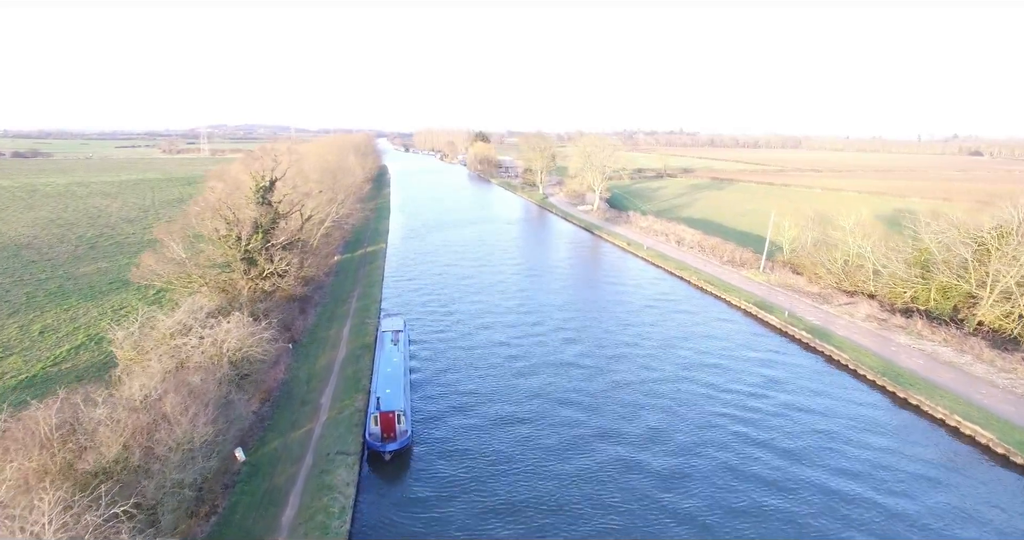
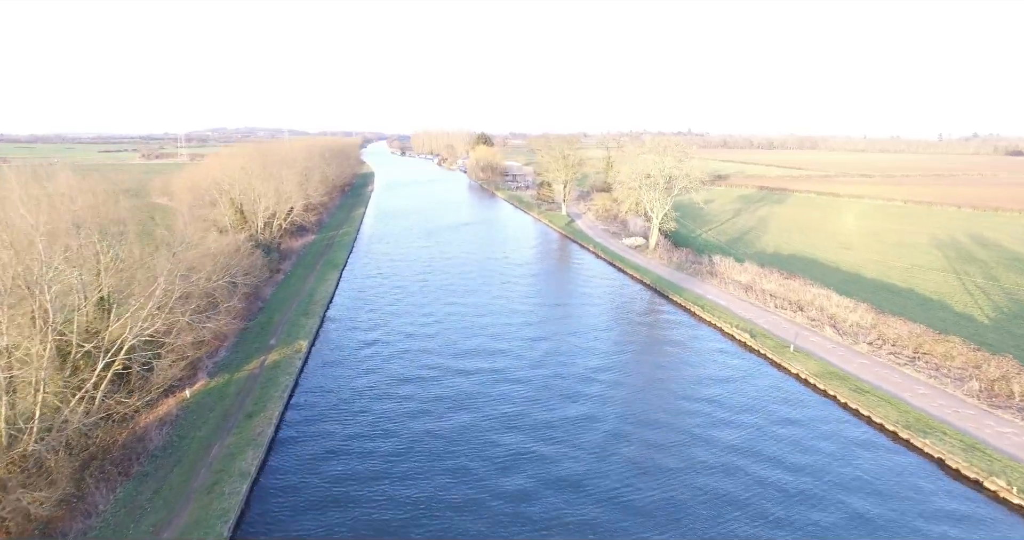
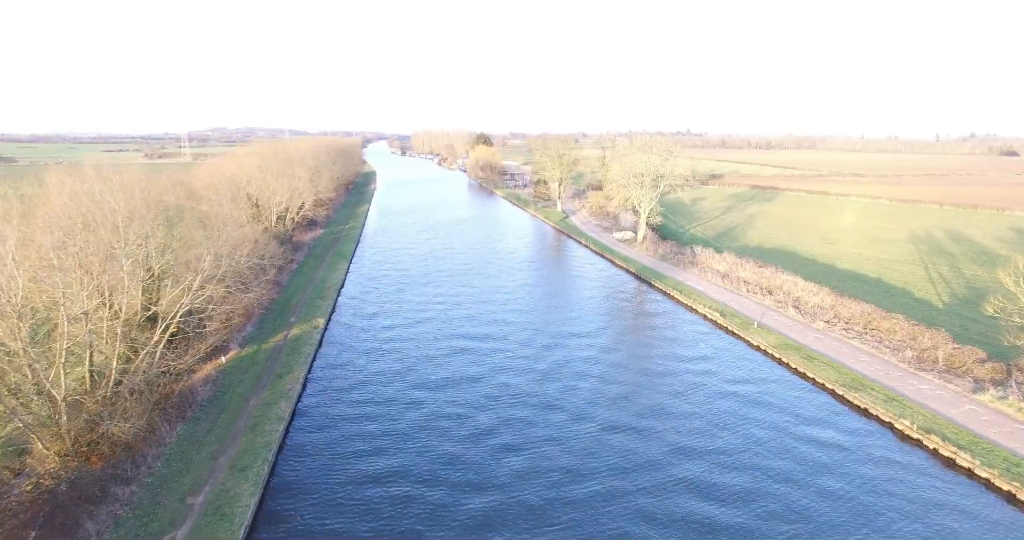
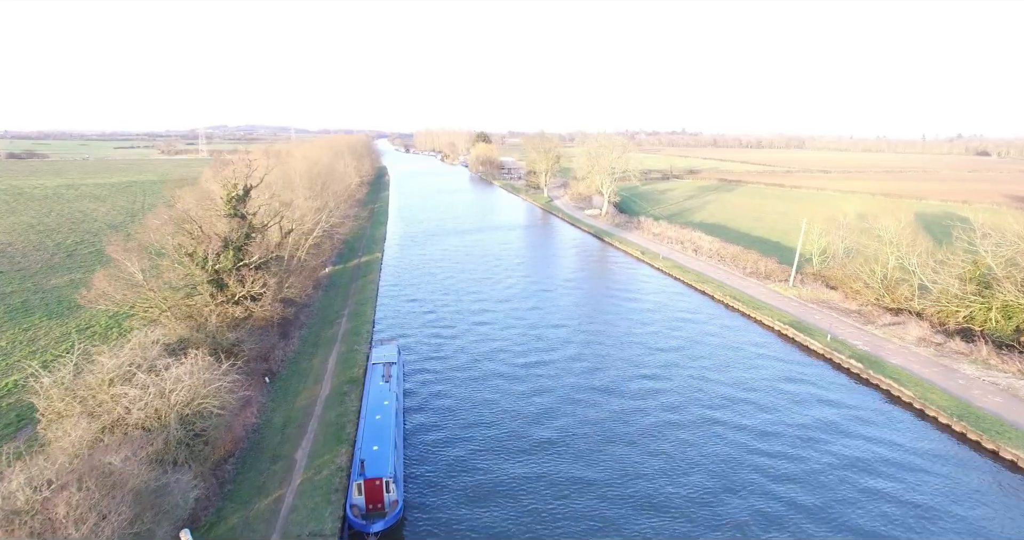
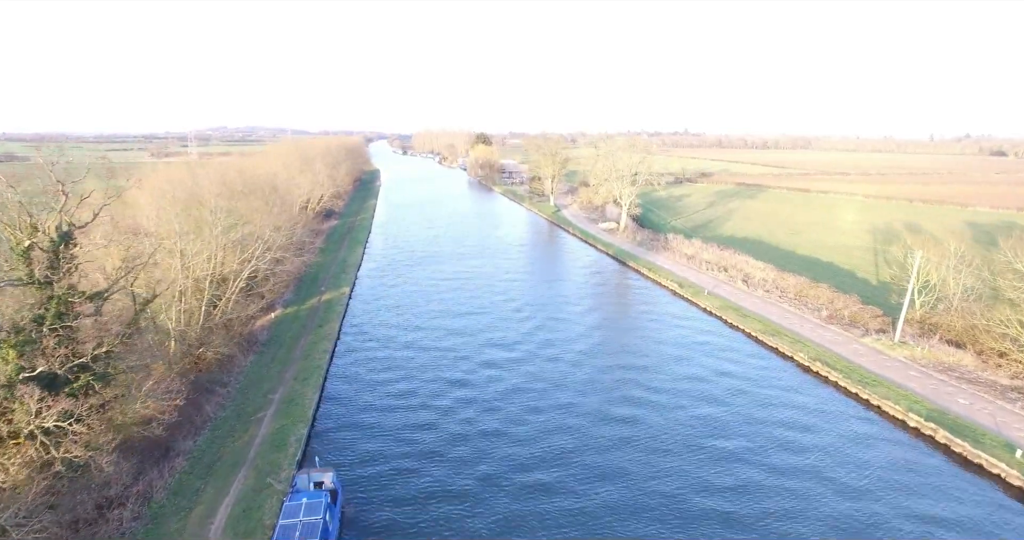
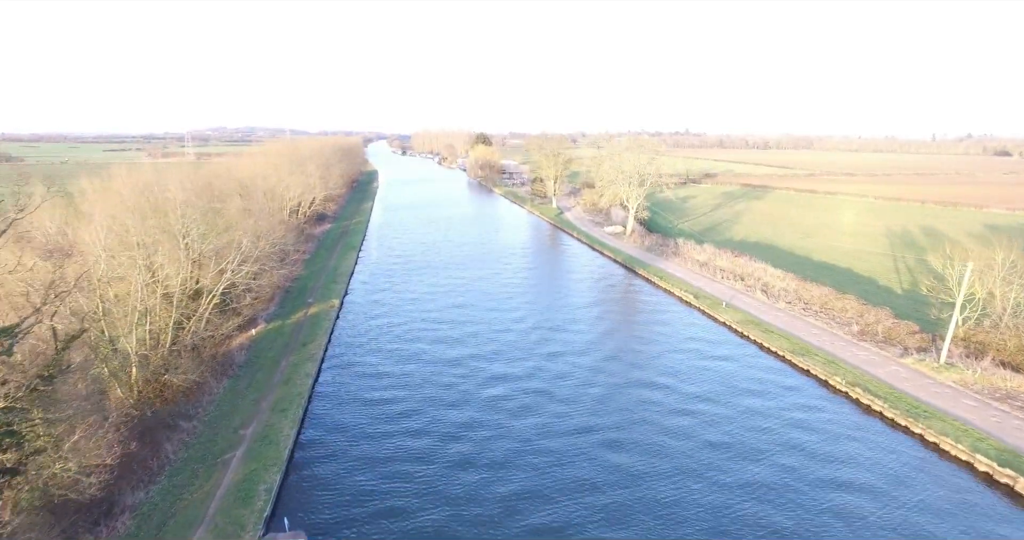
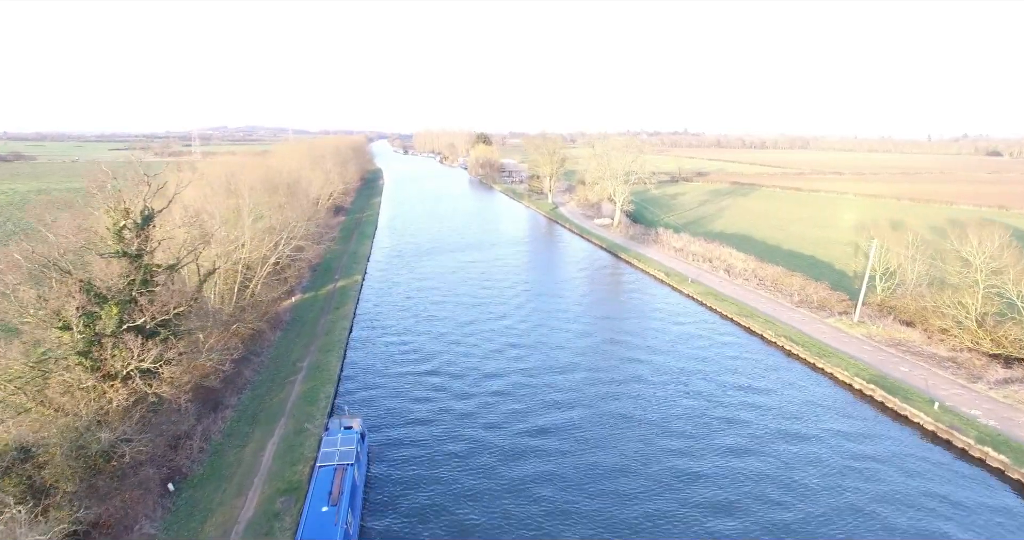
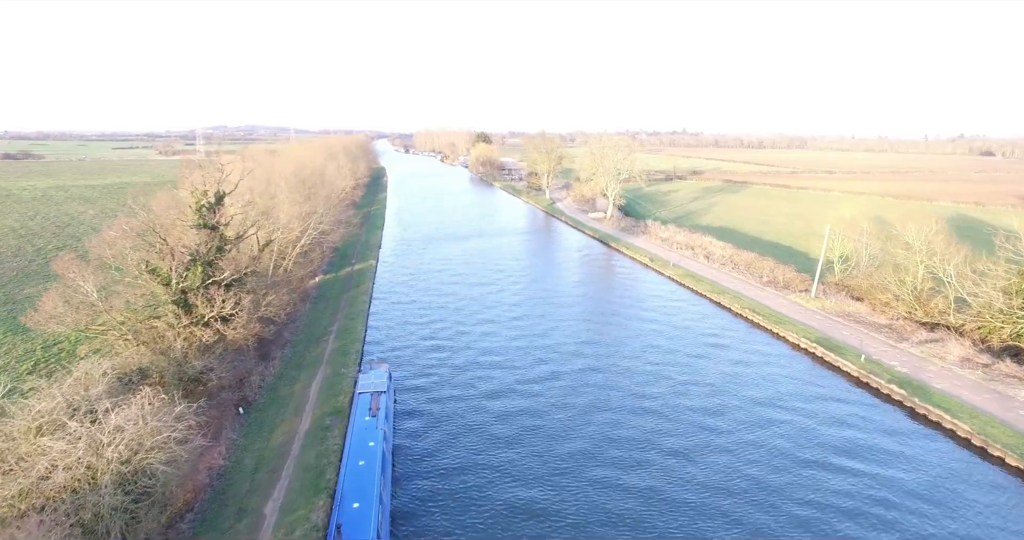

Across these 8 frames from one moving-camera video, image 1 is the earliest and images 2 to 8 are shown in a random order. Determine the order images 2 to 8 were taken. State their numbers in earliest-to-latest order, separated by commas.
4, 8, 7, 5, 6, 3, 2
